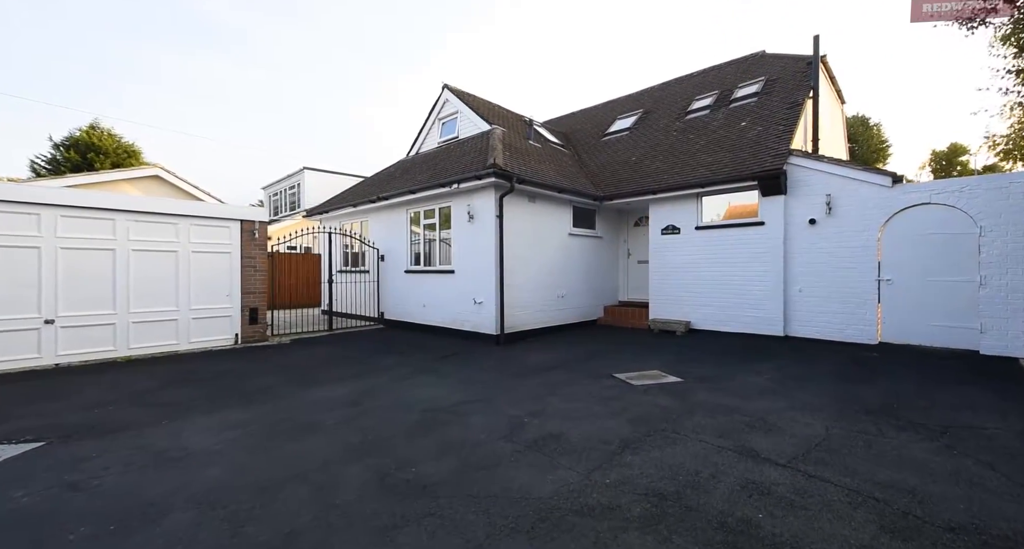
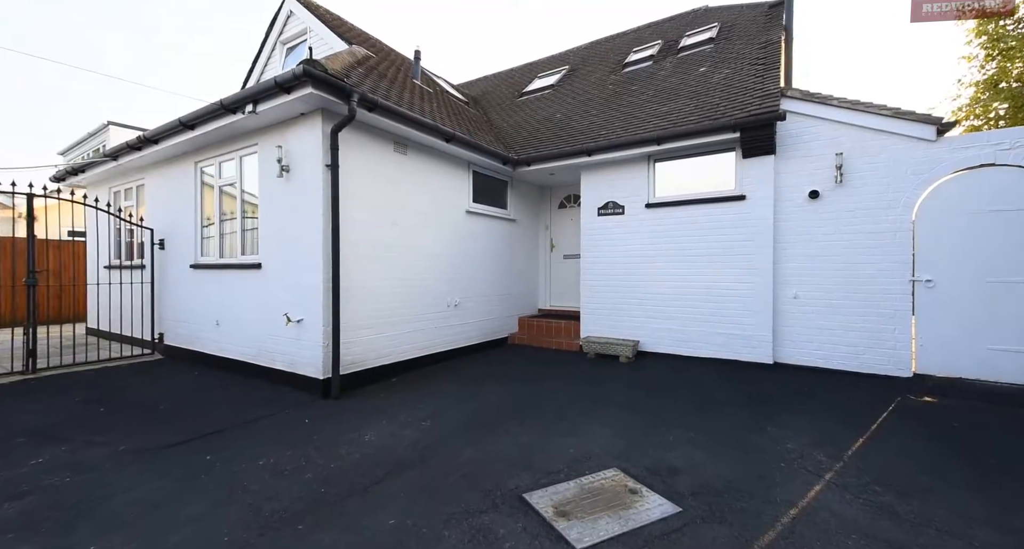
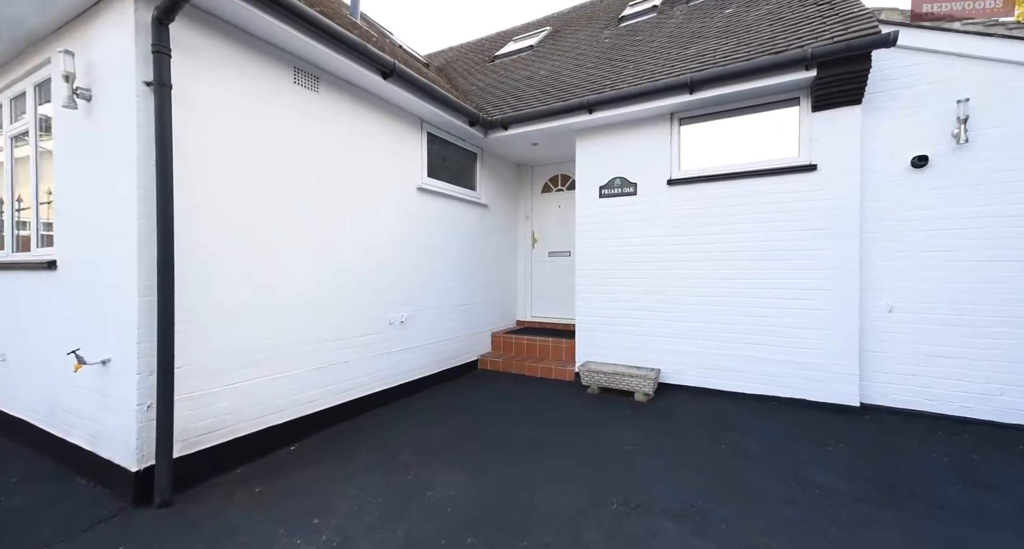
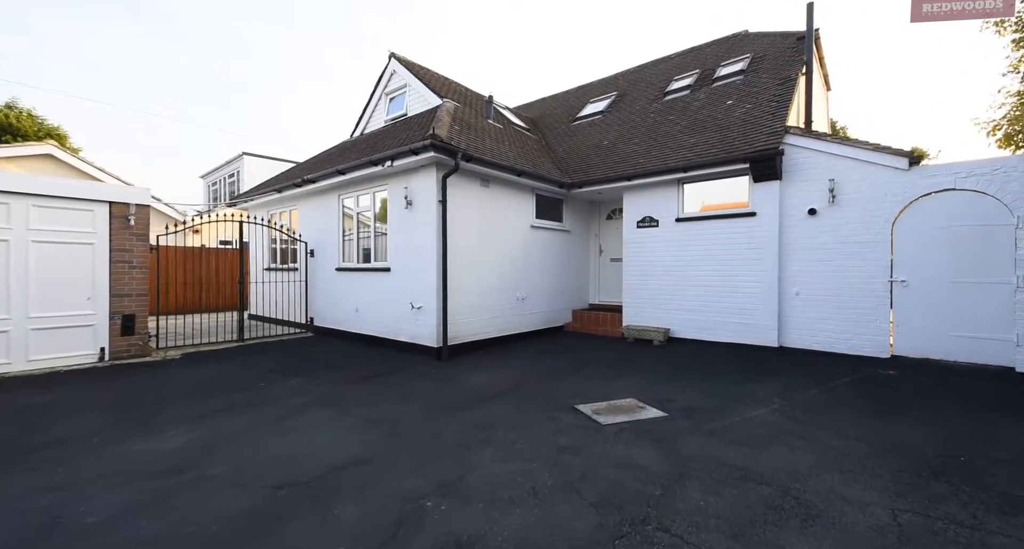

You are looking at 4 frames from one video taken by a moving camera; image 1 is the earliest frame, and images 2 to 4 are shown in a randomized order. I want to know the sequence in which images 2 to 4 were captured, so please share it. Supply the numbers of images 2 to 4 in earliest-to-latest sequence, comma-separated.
4, 2, 3
